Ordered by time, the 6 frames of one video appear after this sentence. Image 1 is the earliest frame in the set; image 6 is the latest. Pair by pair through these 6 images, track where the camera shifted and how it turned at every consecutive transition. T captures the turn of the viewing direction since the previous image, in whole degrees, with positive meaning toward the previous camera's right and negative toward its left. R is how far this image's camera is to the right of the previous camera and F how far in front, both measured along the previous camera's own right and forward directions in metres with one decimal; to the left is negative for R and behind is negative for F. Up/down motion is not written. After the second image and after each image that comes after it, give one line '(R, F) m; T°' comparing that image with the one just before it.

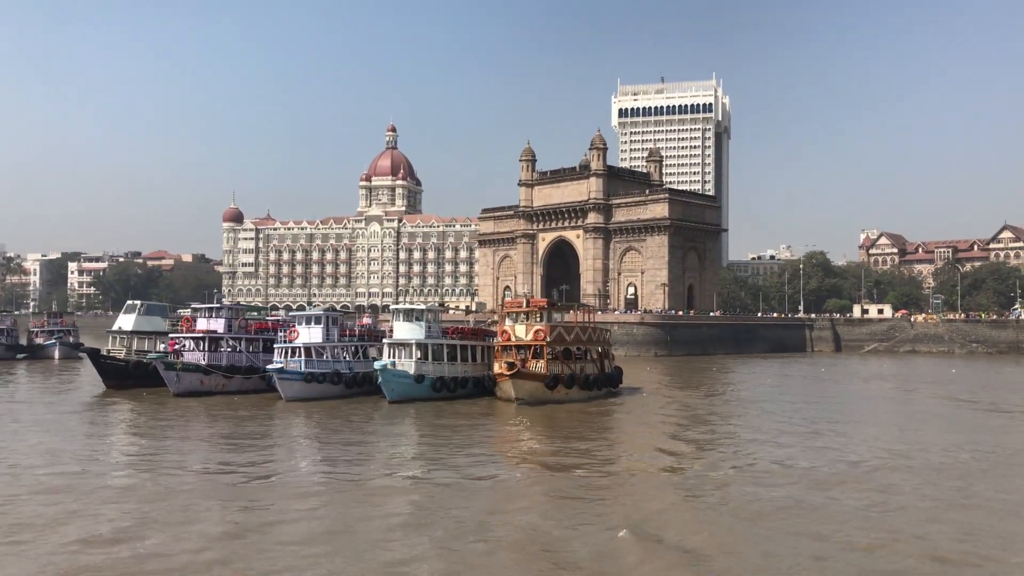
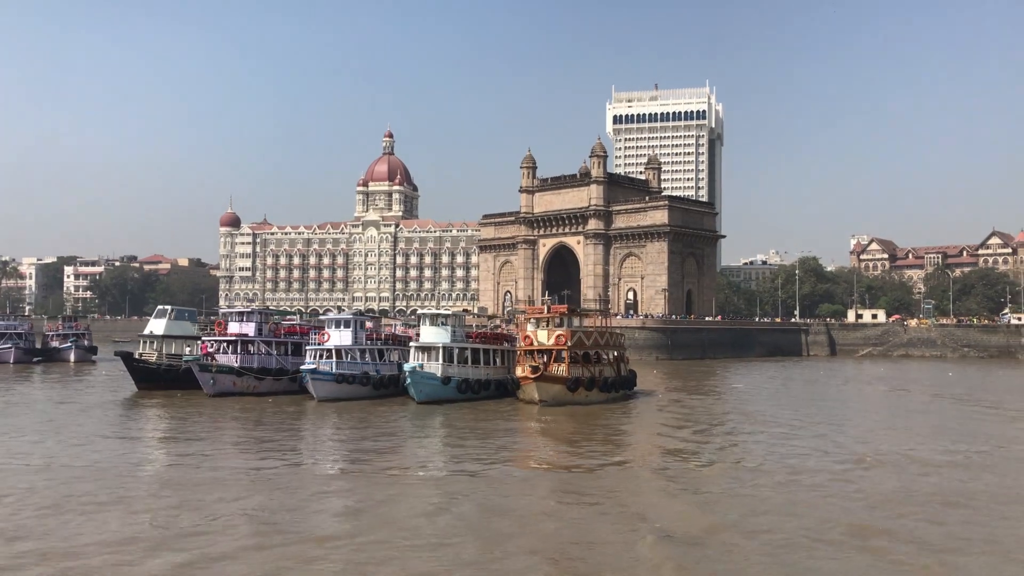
(-0.8, -1.0) m; +1°
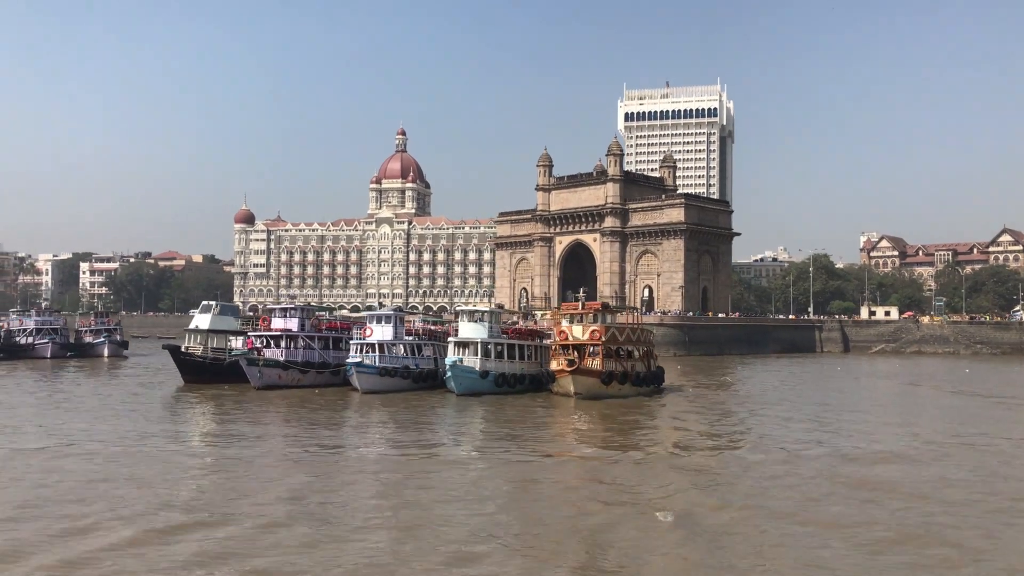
(-0.8, -0.9) m; 0°
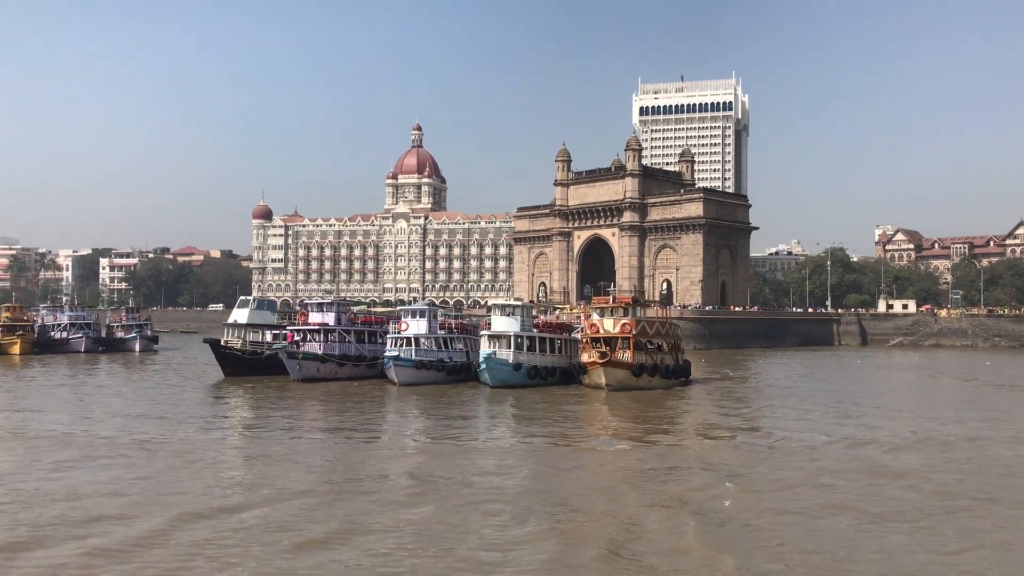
(-0.5, -0.6) m; -1°
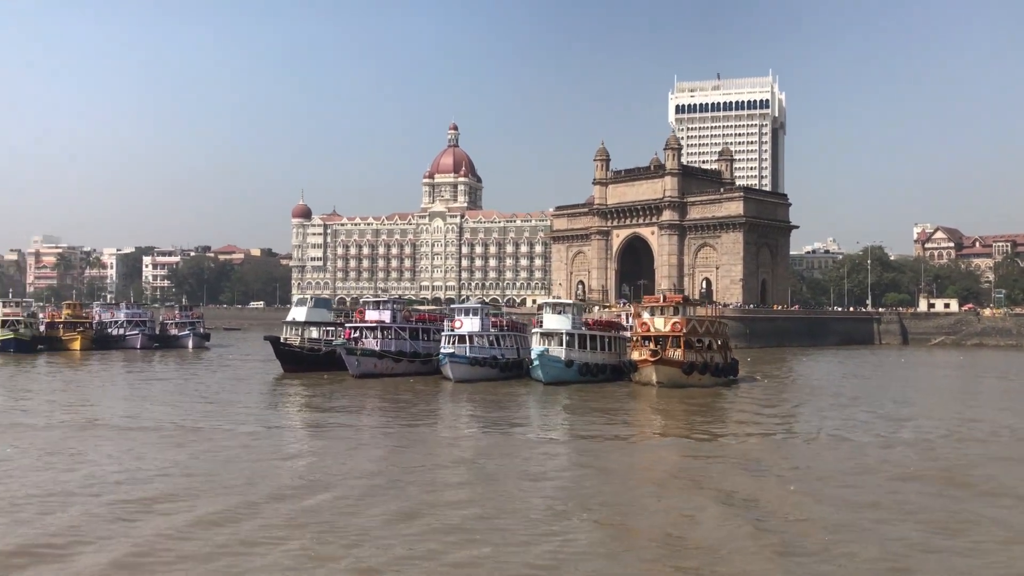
(-0.6, -0.6) m; -2°
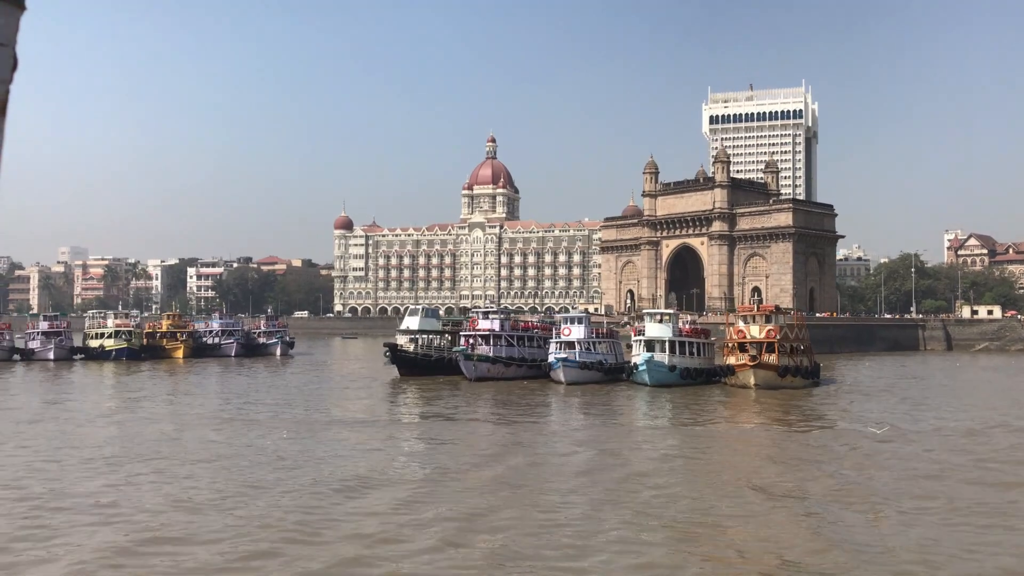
(-2.6, -2.4) m; -1°
